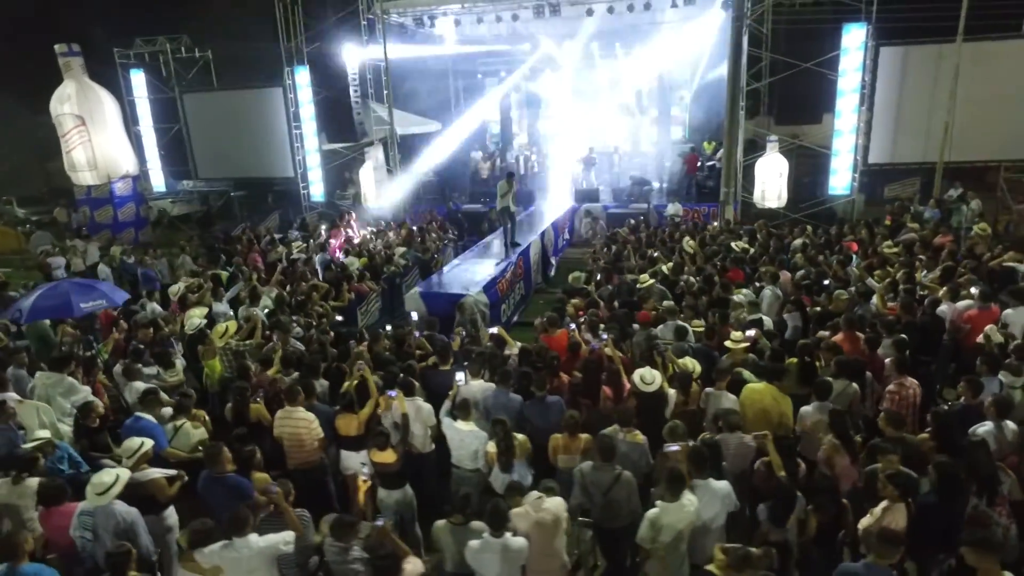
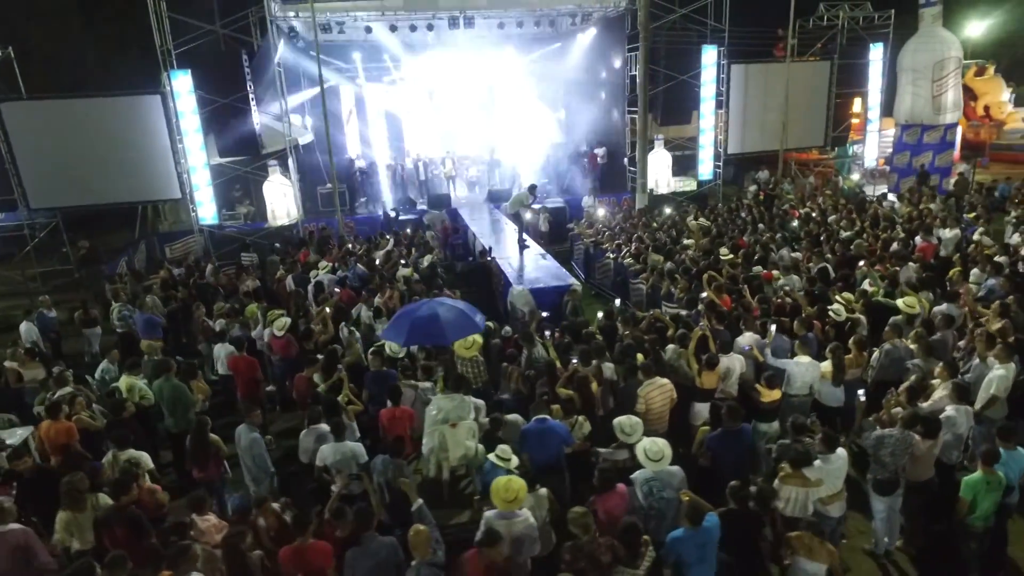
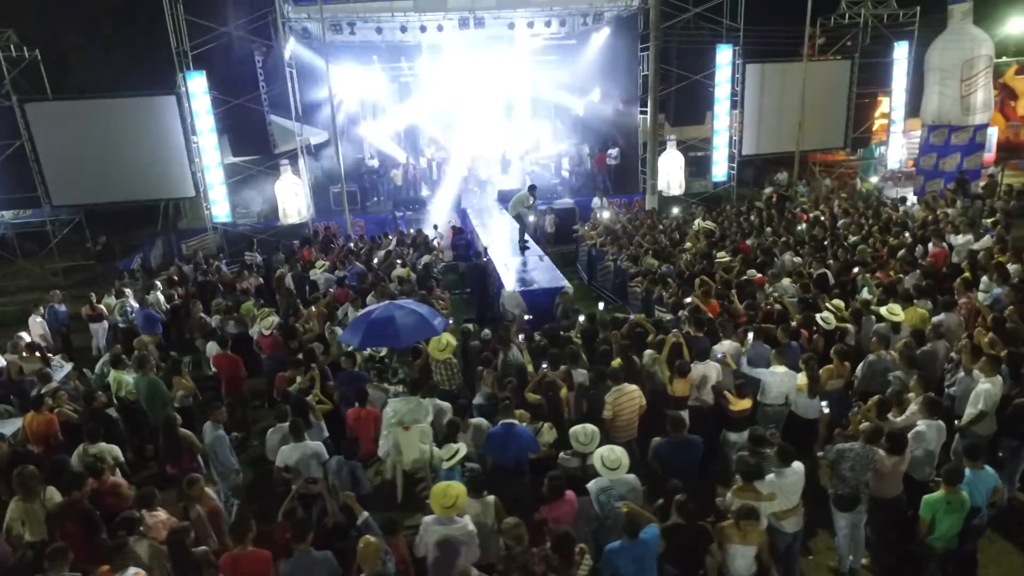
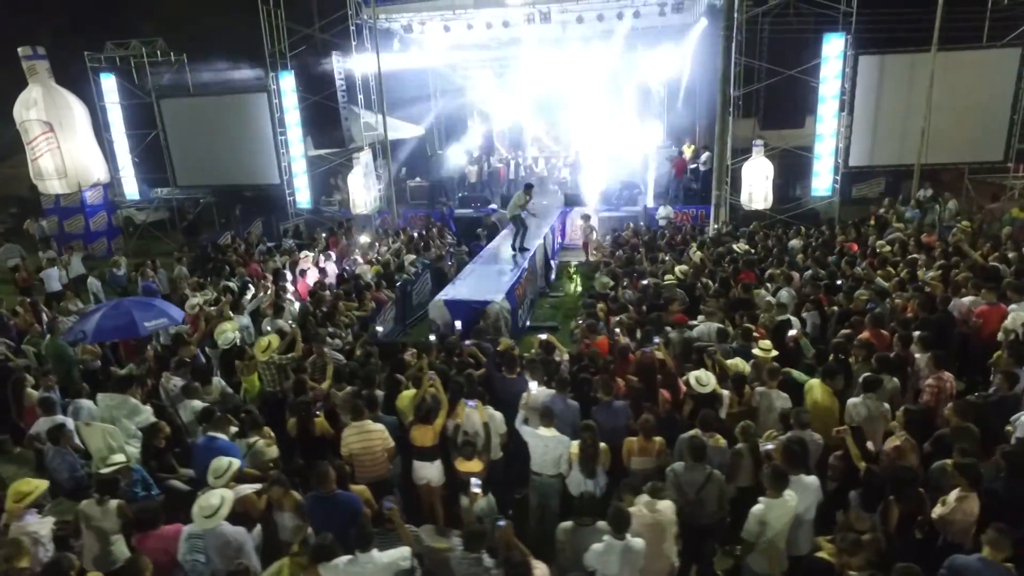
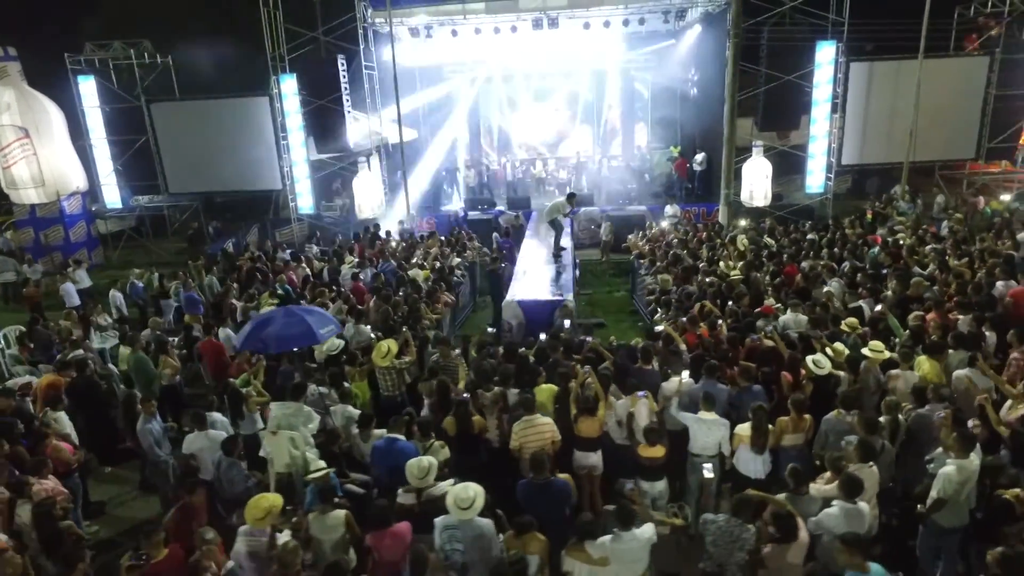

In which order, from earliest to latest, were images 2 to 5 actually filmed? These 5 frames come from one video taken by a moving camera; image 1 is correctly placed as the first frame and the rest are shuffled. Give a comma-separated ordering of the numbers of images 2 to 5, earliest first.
4, 5, 3, 2
